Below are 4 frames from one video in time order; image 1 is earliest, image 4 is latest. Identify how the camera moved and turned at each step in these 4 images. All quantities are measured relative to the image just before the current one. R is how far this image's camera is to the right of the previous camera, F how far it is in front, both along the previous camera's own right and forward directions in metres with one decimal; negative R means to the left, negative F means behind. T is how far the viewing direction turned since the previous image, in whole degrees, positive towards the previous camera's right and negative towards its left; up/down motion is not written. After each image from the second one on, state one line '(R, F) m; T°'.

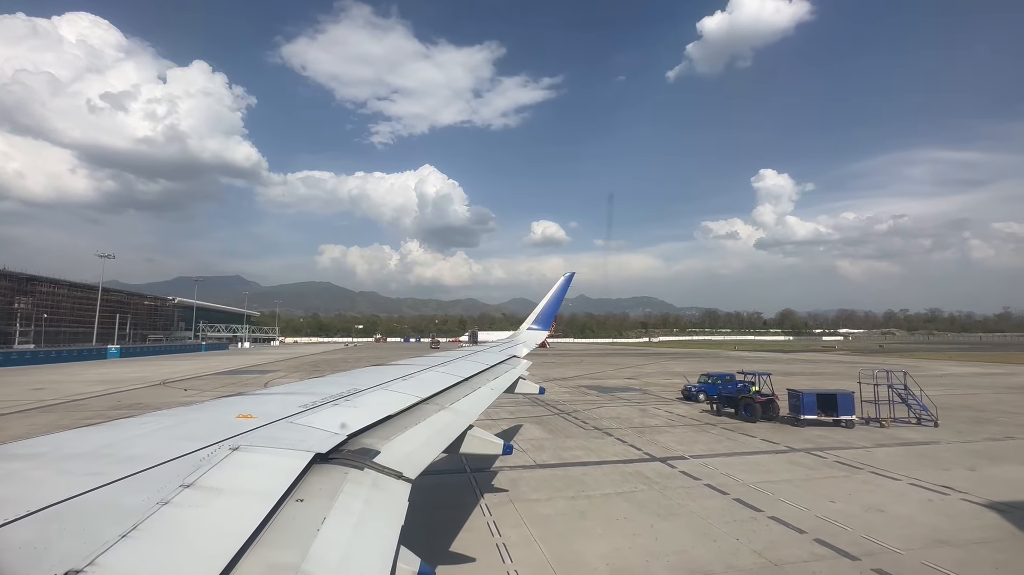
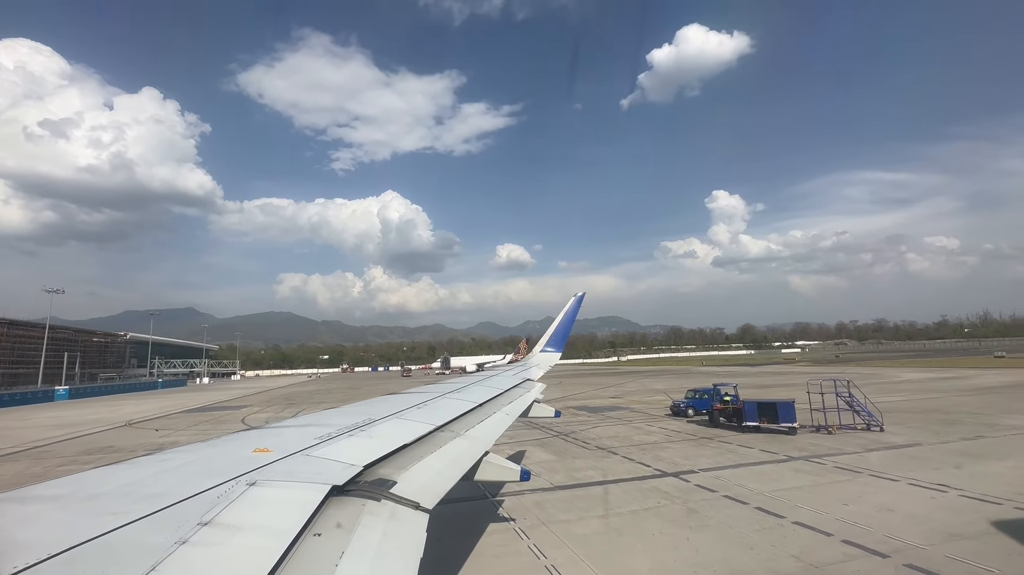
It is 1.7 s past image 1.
(-1.3, -0.2) m; +4°
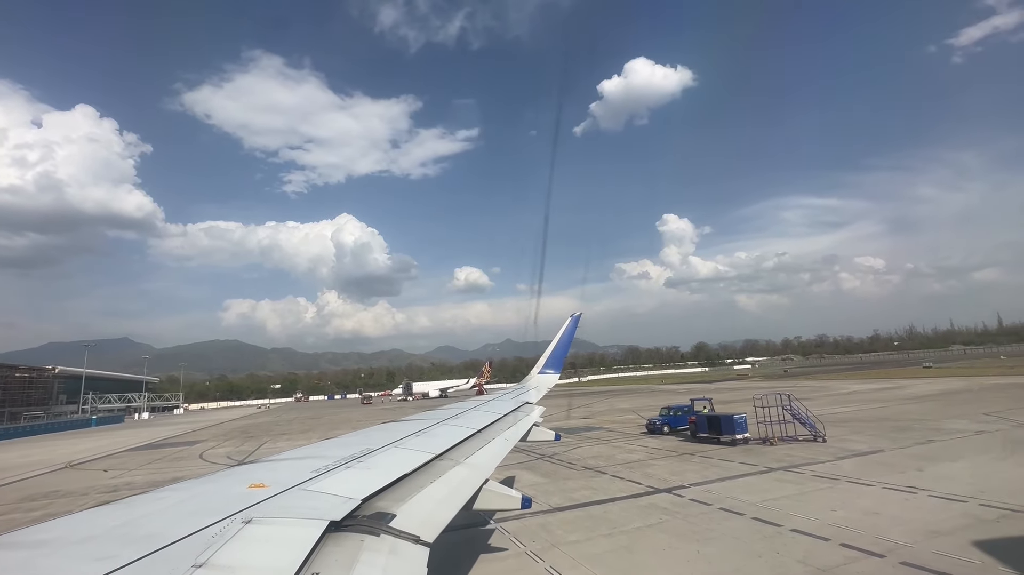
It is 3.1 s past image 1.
(-1.1, -0.2) m; +5°
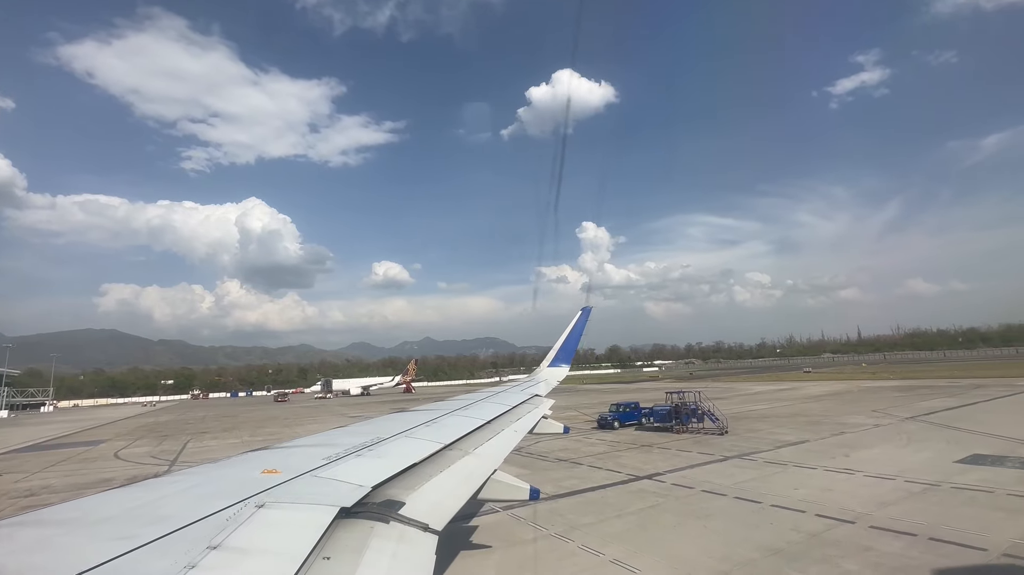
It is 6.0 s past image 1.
(-2.7, -0.3) m; +10°
